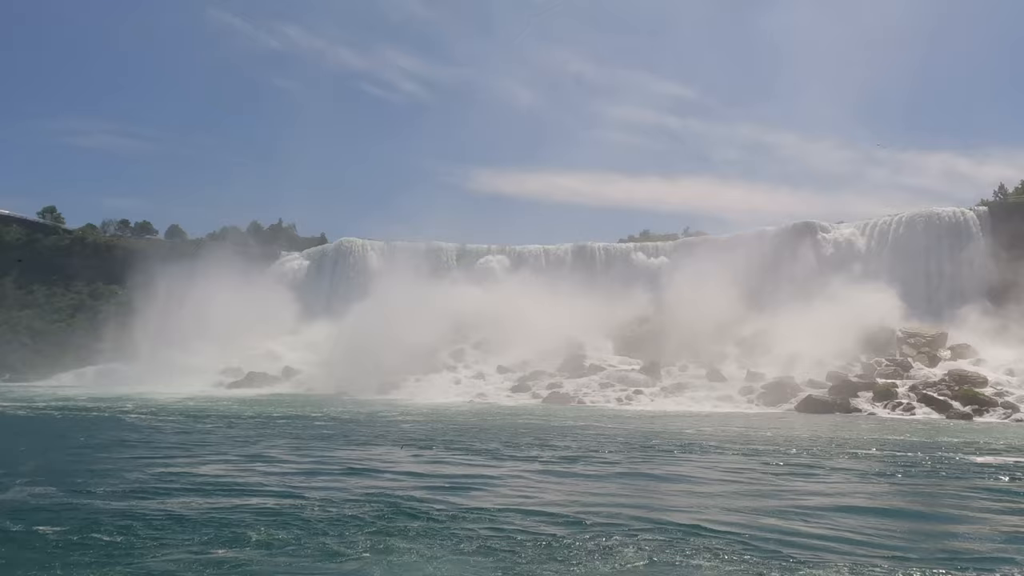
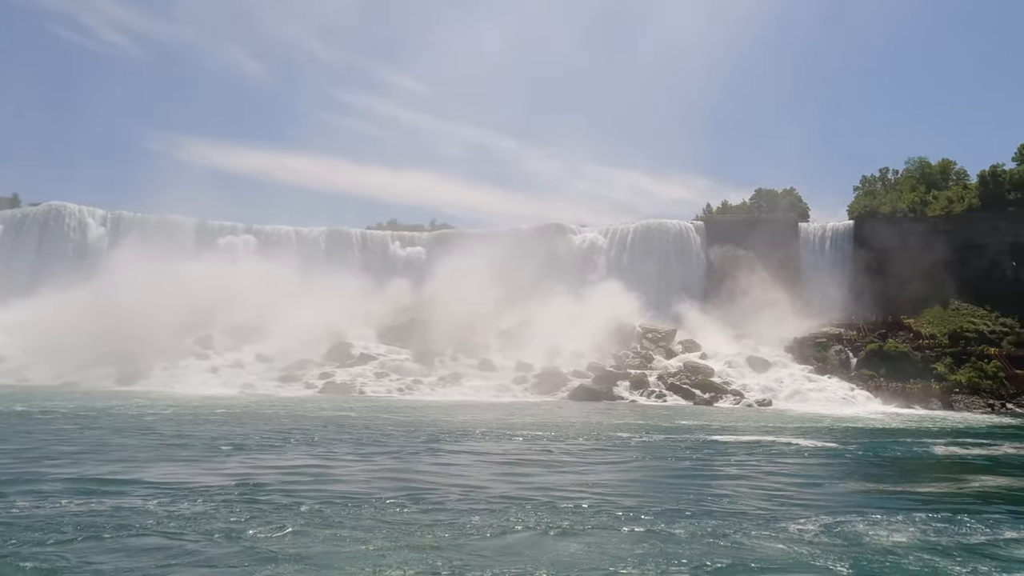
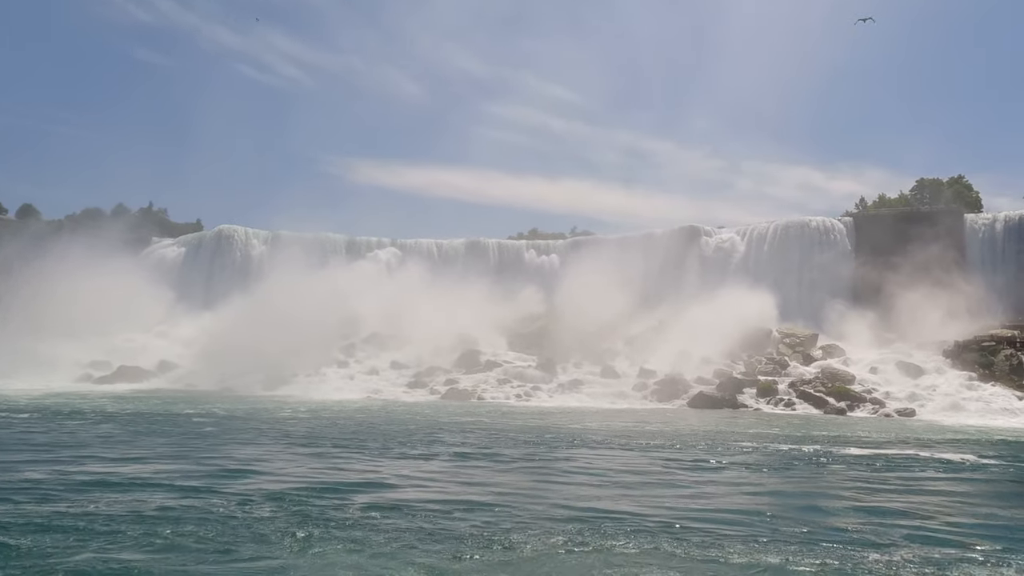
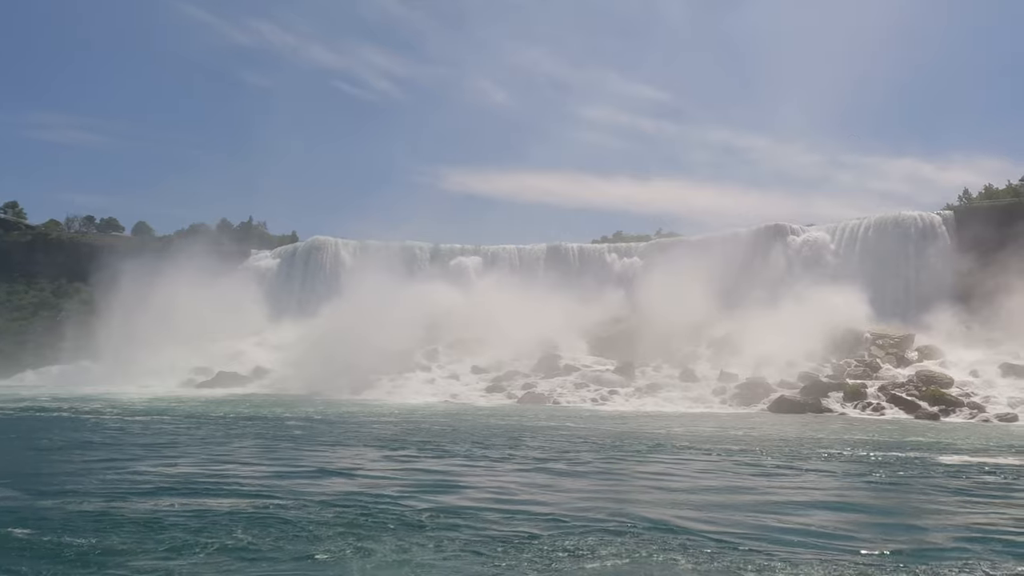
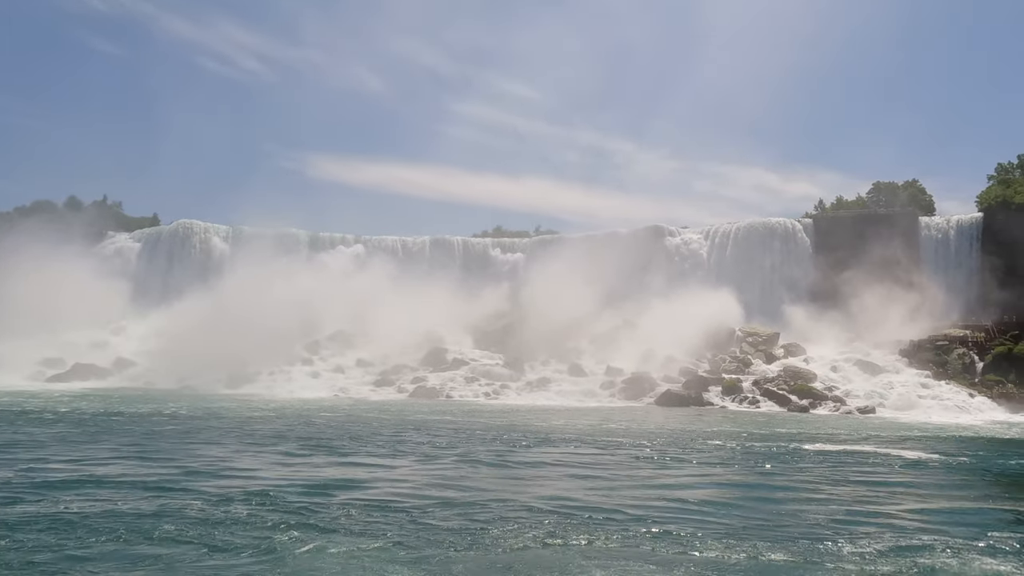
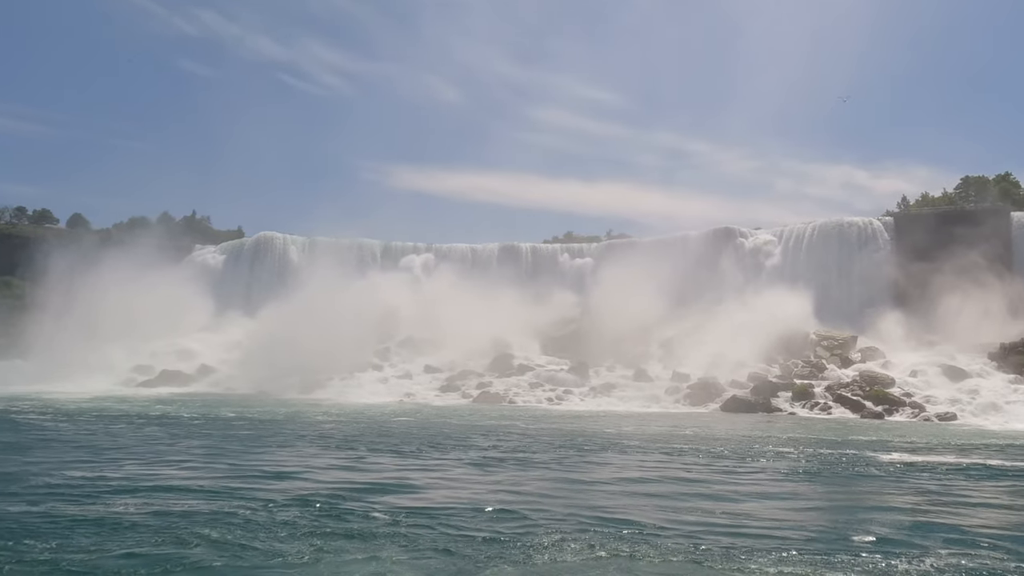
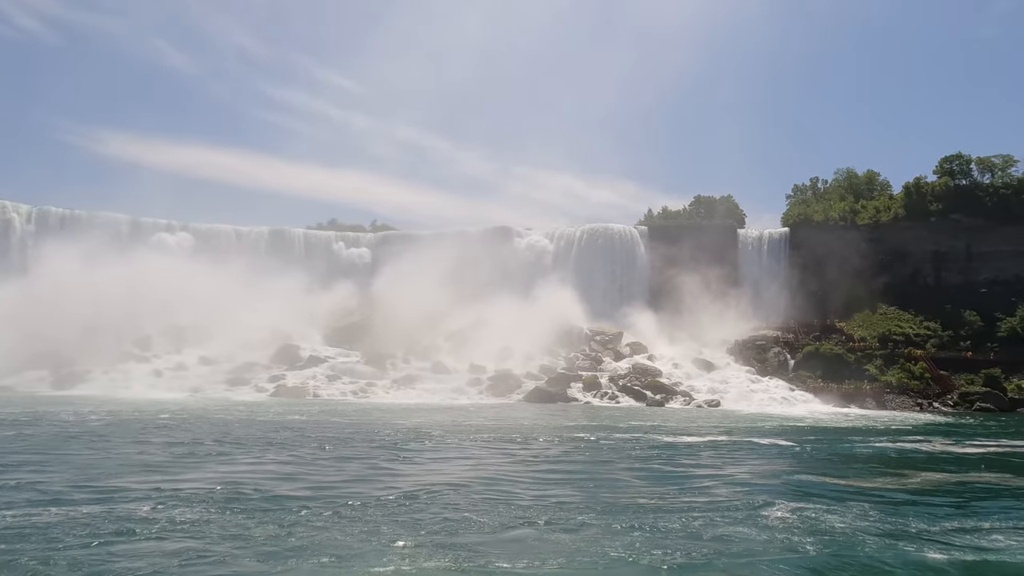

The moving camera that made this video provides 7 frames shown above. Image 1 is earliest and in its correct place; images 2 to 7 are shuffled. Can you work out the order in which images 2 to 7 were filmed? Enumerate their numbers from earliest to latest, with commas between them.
4, 6, 3, 5, 2, 7
